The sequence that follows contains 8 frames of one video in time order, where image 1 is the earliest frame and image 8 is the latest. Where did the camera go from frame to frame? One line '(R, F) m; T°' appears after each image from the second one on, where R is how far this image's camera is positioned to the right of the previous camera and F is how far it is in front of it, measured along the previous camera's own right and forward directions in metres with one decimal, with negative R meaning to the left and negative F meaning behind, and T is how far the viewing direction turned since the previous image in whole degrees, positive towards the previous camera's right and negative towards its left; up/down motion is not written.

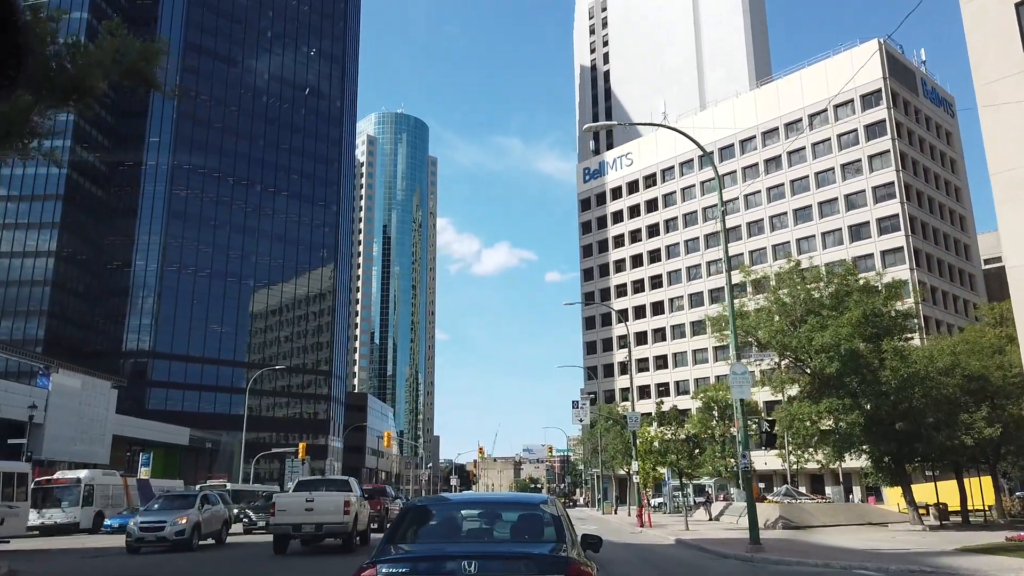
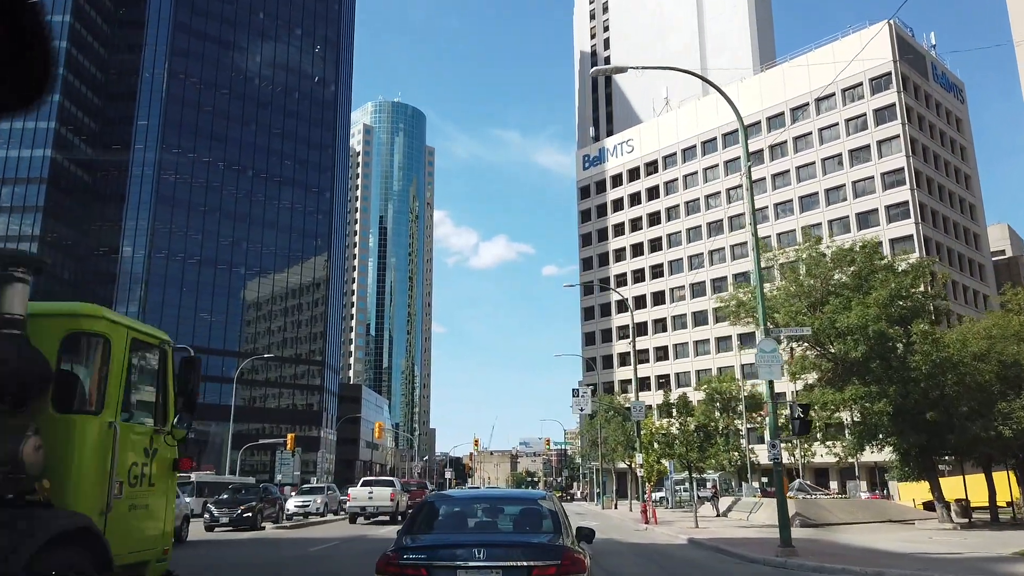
(0.0, +2.1) m; 0°
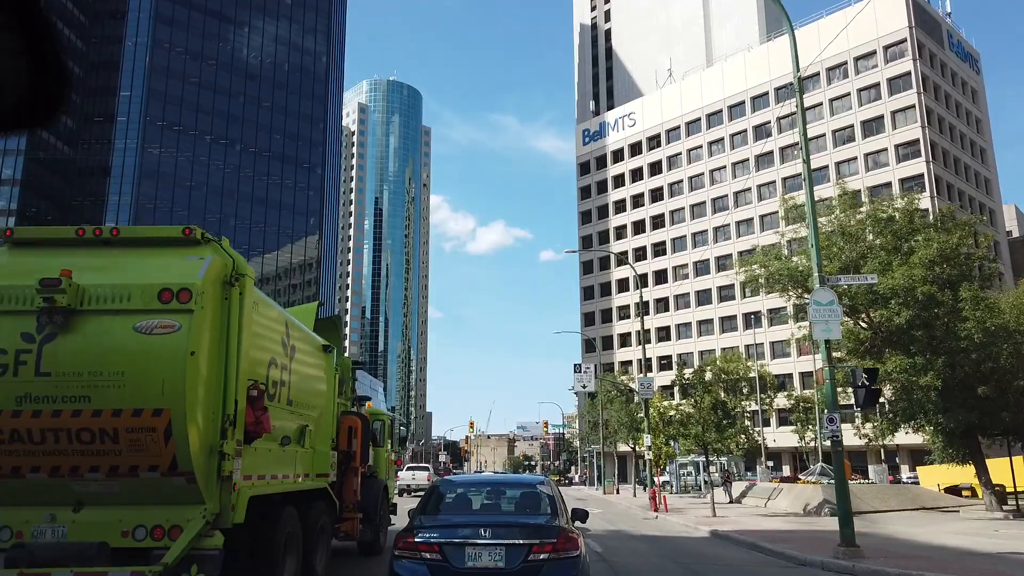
(0.0, +2.8) m; 0°
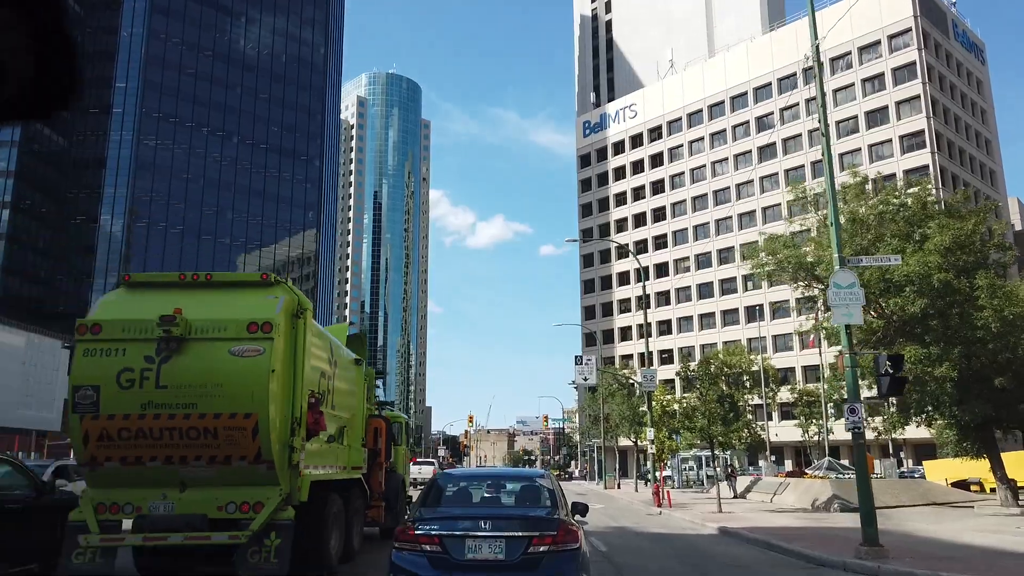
(0.0, +0.8) m; 0°
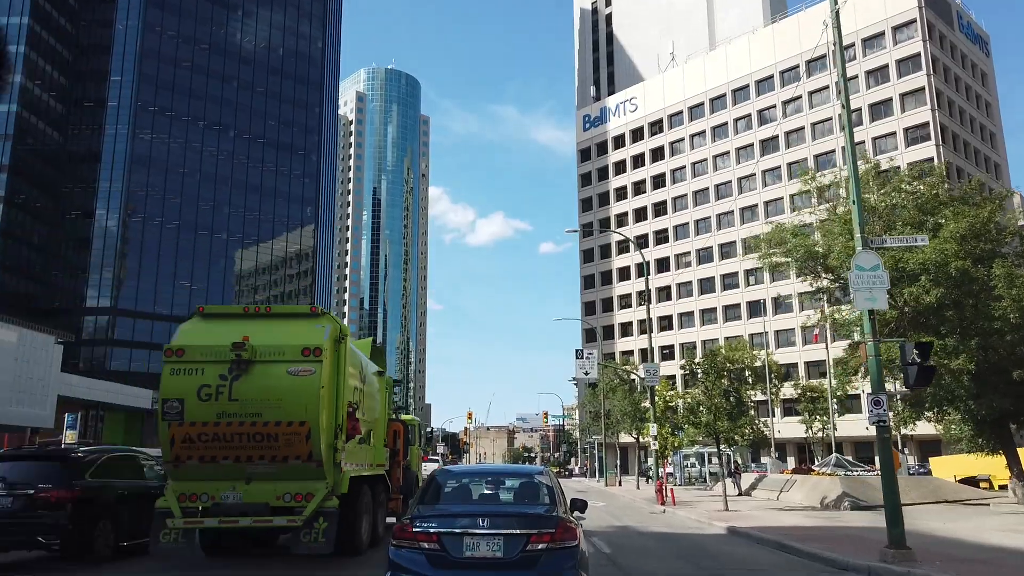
(0.0, +0.8) m; 0°
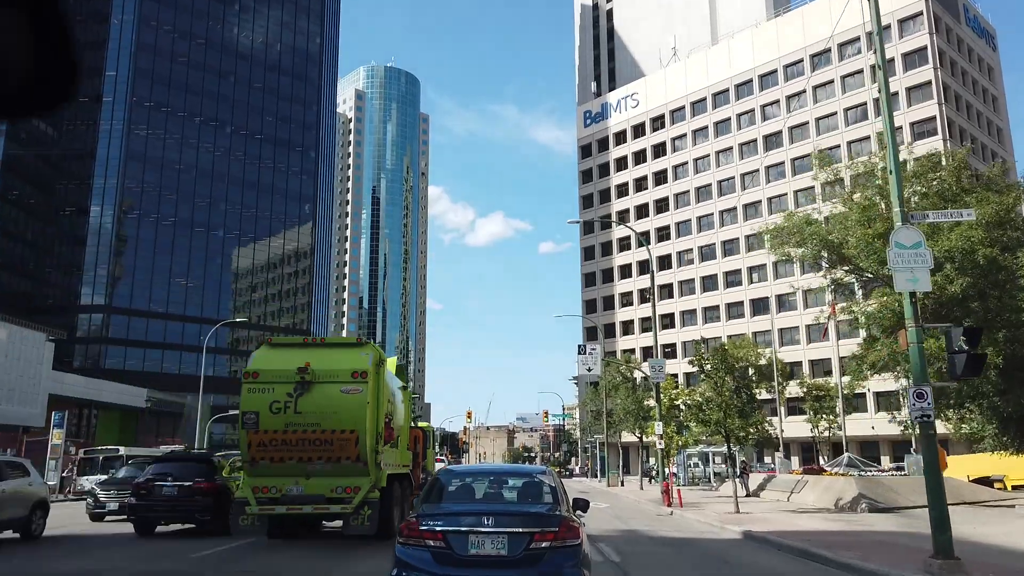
(0.0, +1.0) m; 0°
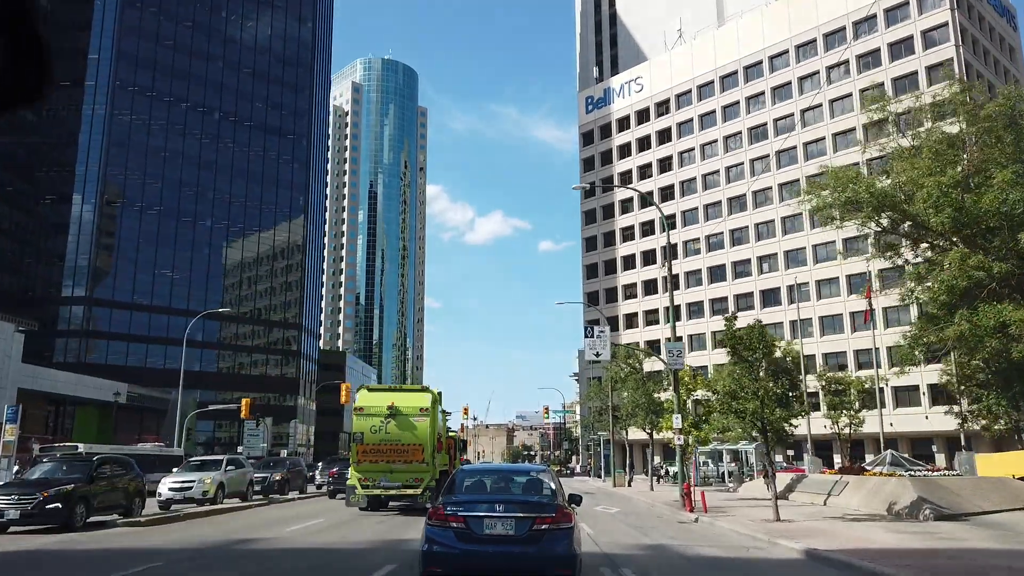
(+0.1, +3.2) m; 0°
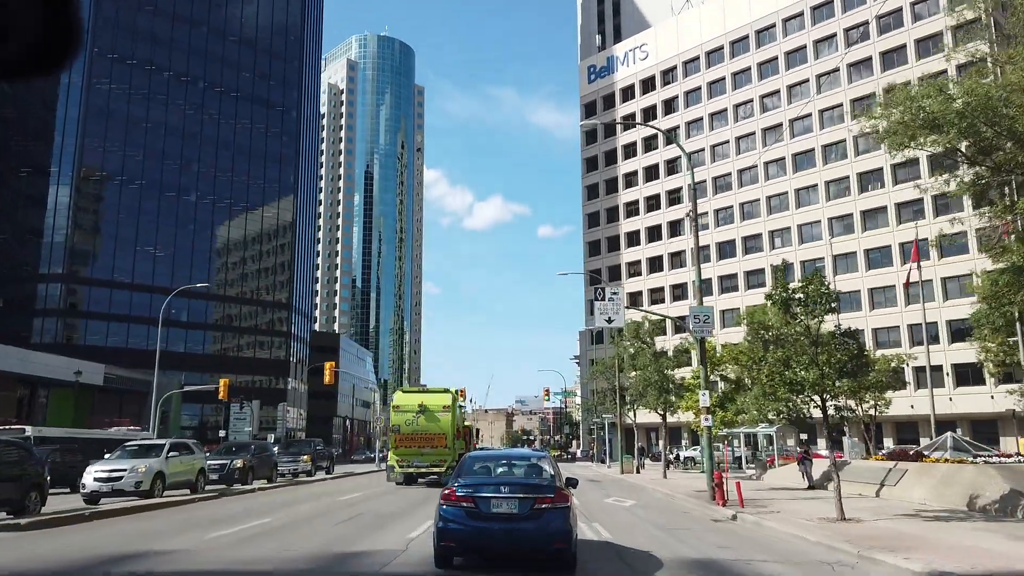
(0.0, +3.5) m; 0°
